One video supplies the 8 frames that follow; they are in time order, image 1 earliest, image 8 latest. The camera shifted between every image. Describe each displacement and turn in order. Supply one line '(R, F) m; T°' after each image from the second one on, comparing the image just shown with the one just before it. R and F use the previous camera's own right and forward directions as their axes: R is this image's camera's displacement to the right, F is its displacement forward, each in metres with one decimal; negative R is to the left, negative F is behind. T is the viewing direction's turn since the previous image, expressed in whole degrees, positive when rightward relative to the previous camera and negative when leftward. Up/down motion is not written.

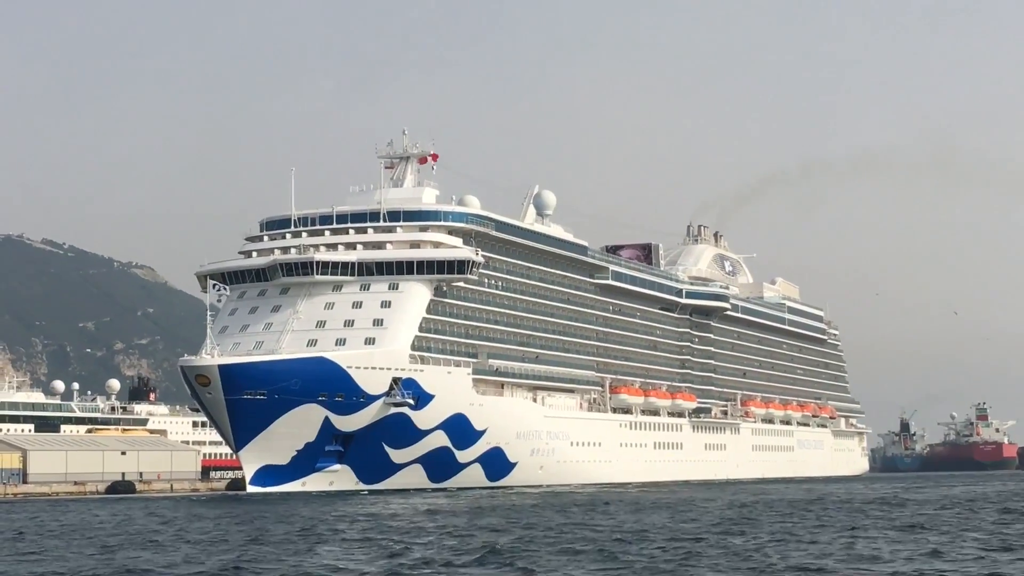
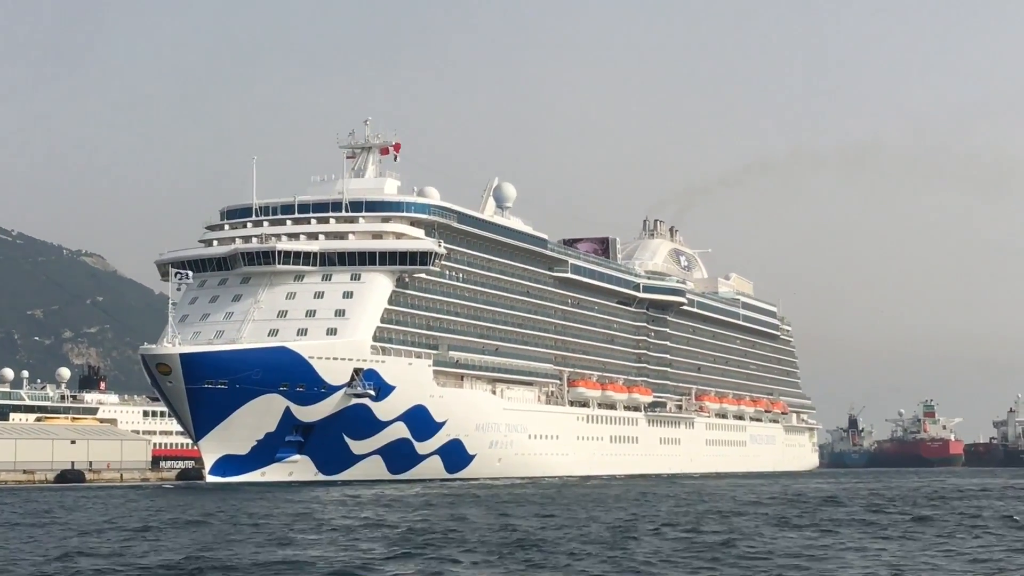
(-1.2, -0.3) m; +3°
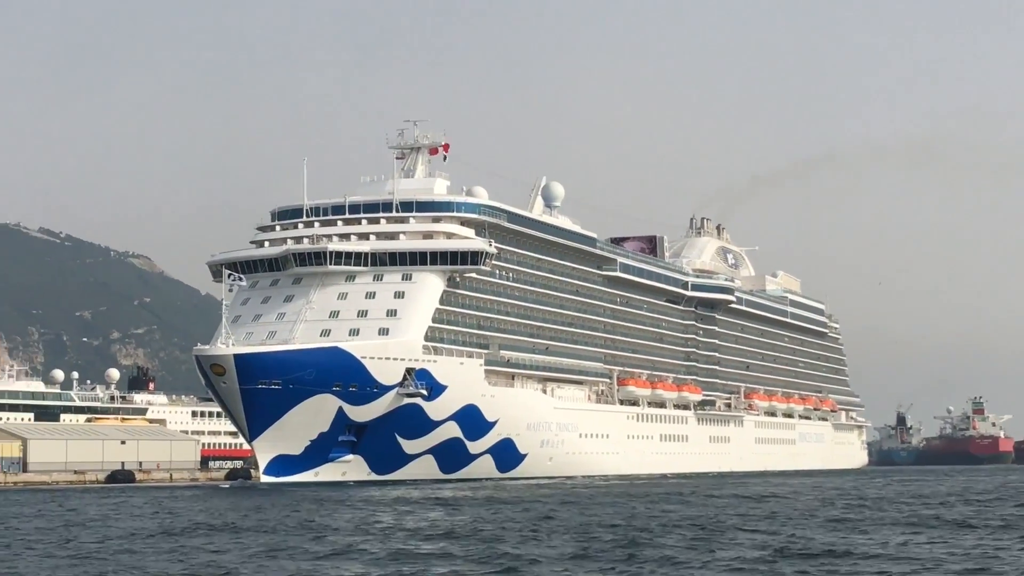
(-2.2, -0.1) m; 0°
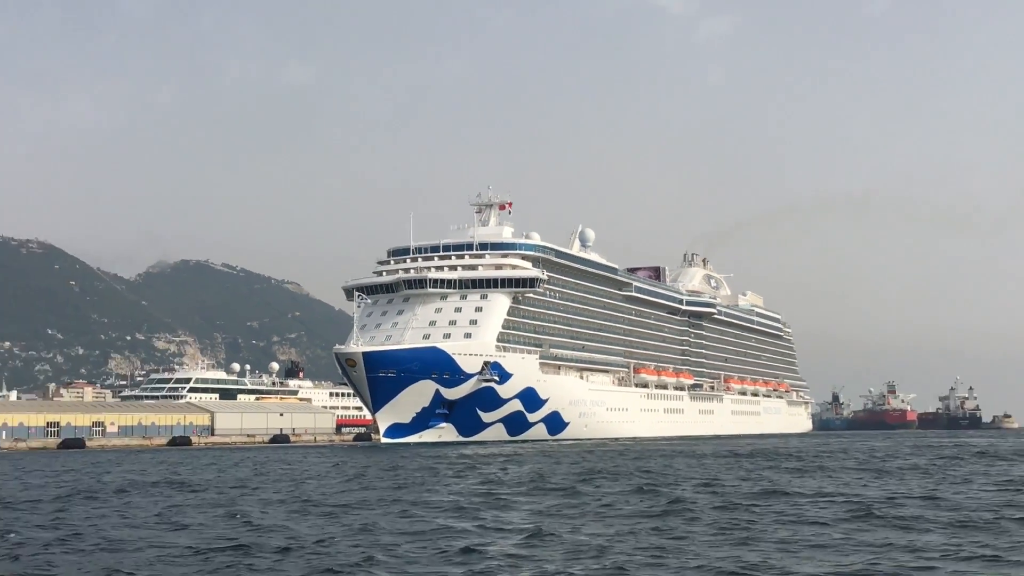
(-1.4, -20.1) m; -1°
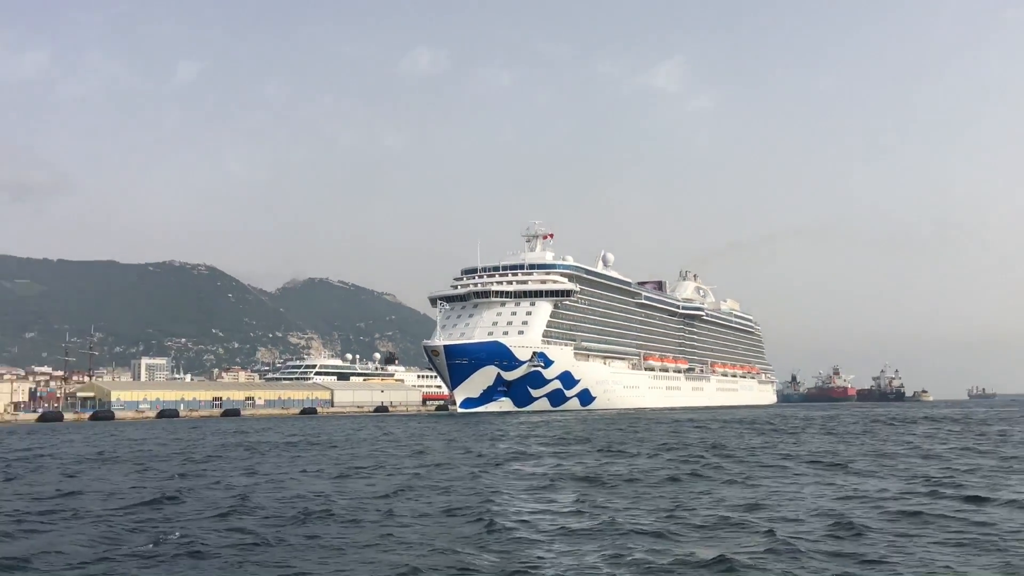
(-0.8, -24.5) m; -2°
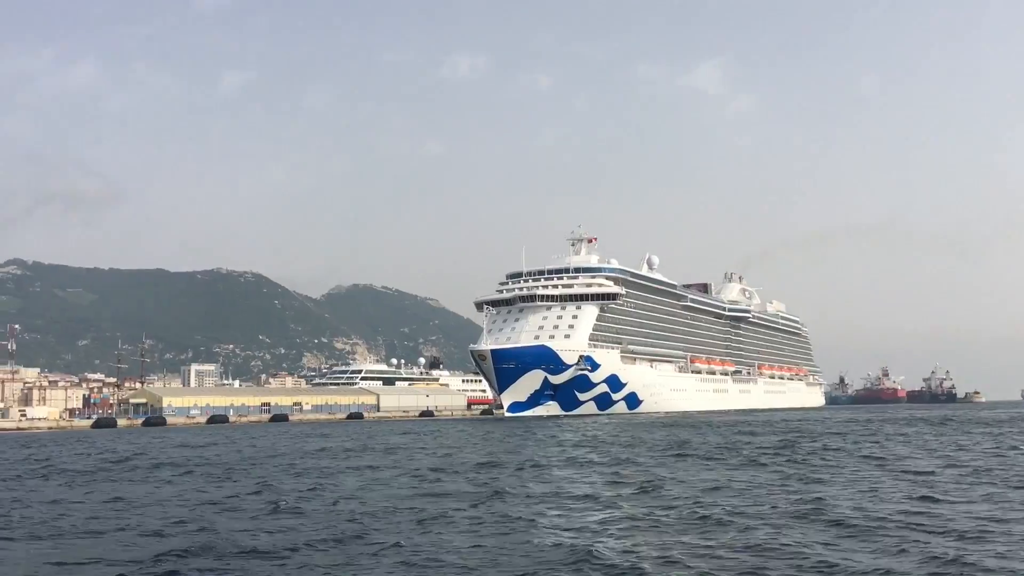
(-1.0, -0.1) m; -2°
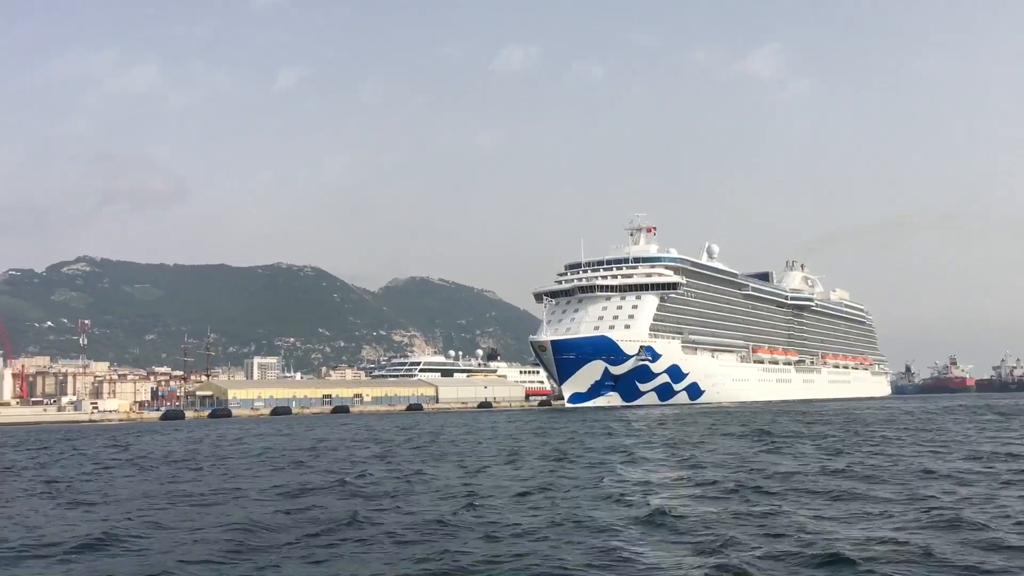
(-1.1, +0.2) m; -2°
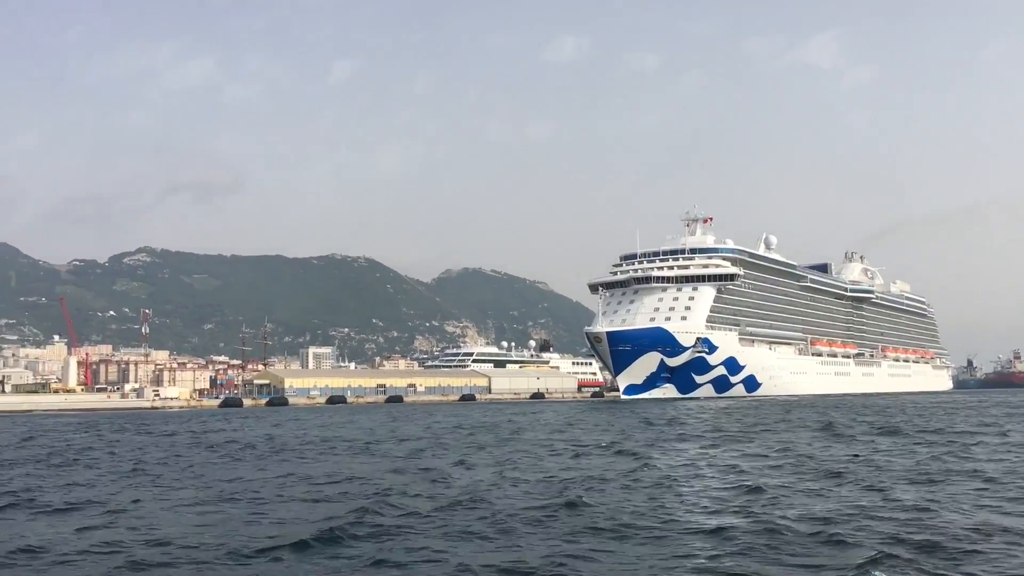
(-1.1, +0.4) m; -2°
